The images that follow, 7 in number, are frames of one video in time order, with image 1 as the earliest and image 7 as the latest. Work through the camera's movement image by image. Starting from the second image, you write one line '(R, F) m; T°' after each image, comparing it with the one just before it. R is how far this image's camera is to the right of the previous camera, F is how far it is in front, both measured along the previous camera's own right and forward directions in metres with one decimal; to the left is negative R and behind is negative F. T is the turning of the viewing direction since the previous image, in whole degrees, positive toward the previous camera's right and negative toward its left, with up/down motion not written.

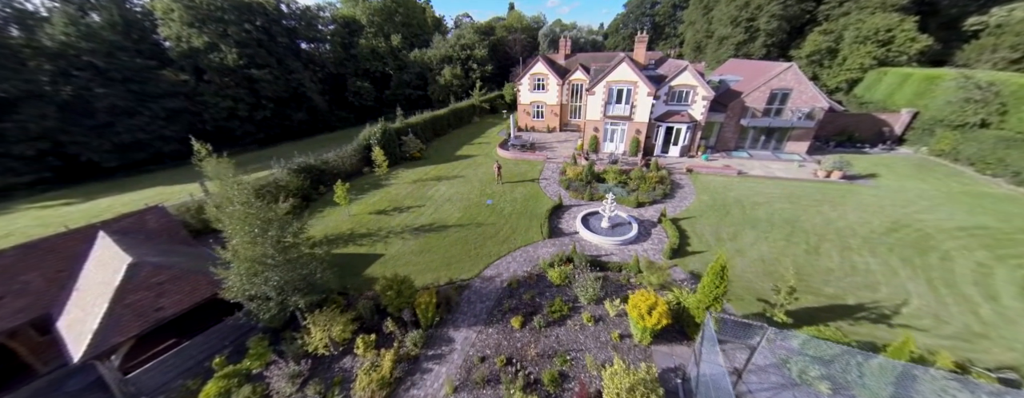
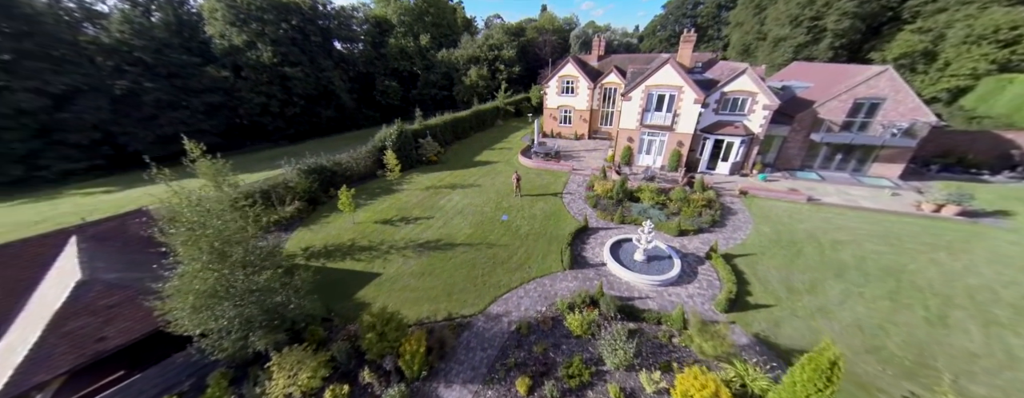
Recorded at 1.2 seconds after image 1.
(+0.3, +2.5) m; -5°
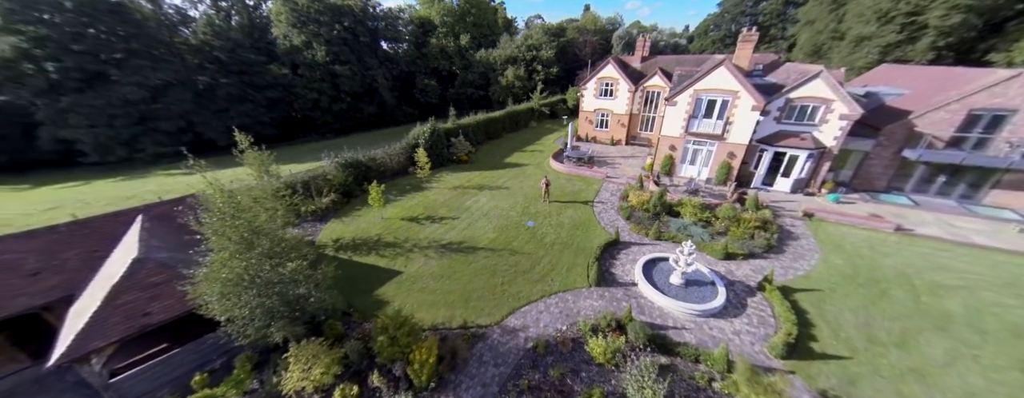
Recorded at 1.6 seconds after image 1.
(+0.2, +0.7) m; -6°
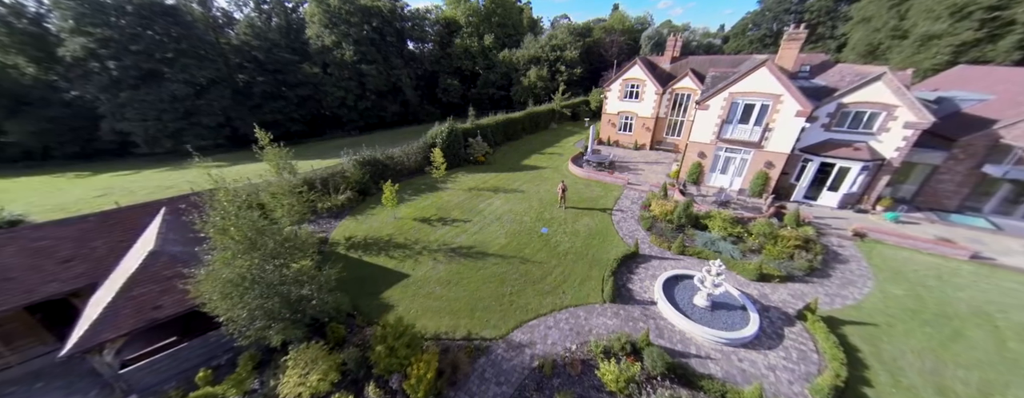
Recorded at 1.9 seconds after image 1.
(+0.3, +0.7) m; -4°
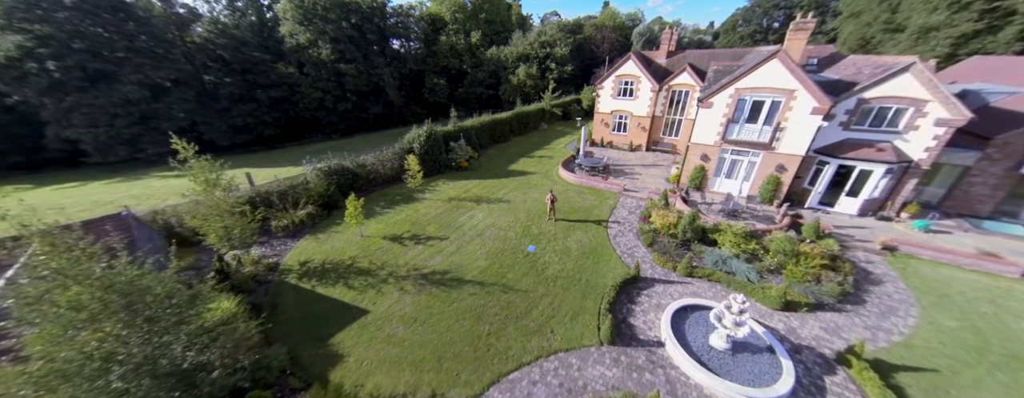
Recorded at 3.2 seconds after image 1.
(+0.7, +2.3) m; +1°
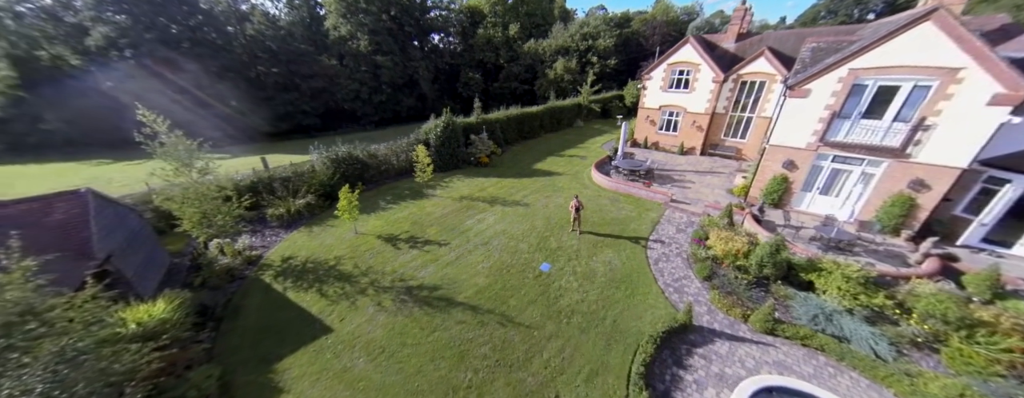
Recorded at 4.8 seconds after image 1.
(+0.9, +3.1) m; -7°
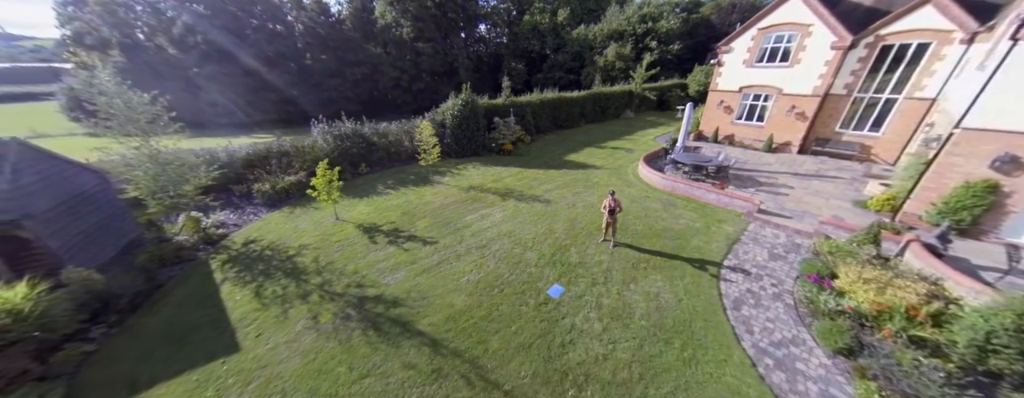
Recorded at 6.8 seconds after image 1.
(+1.2, +3.9) m; -9°
